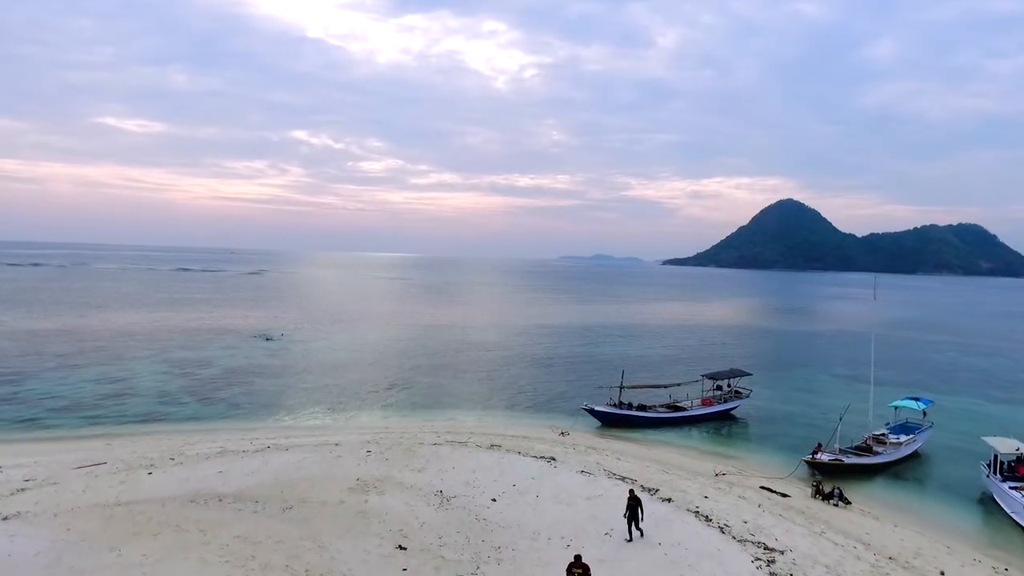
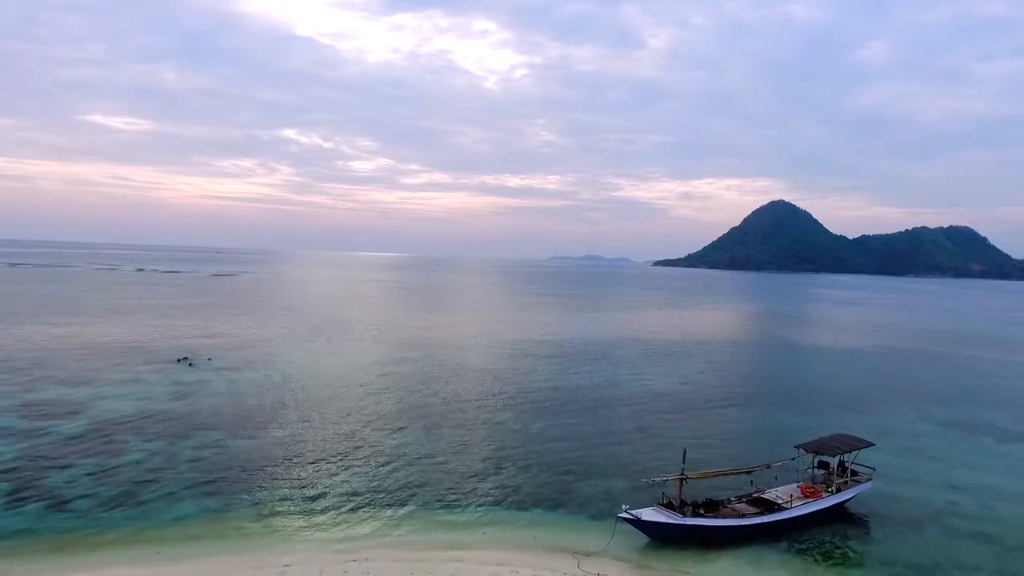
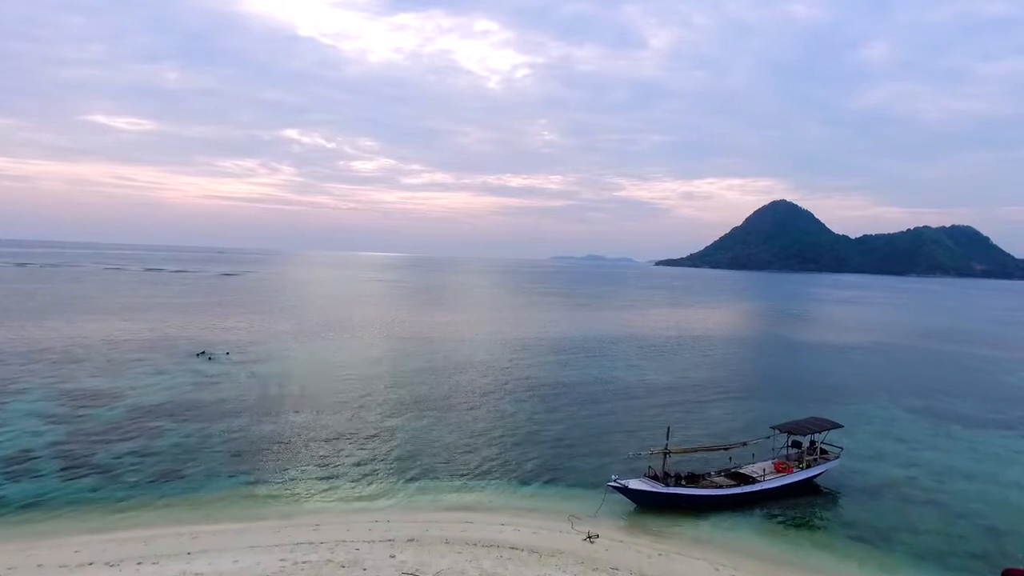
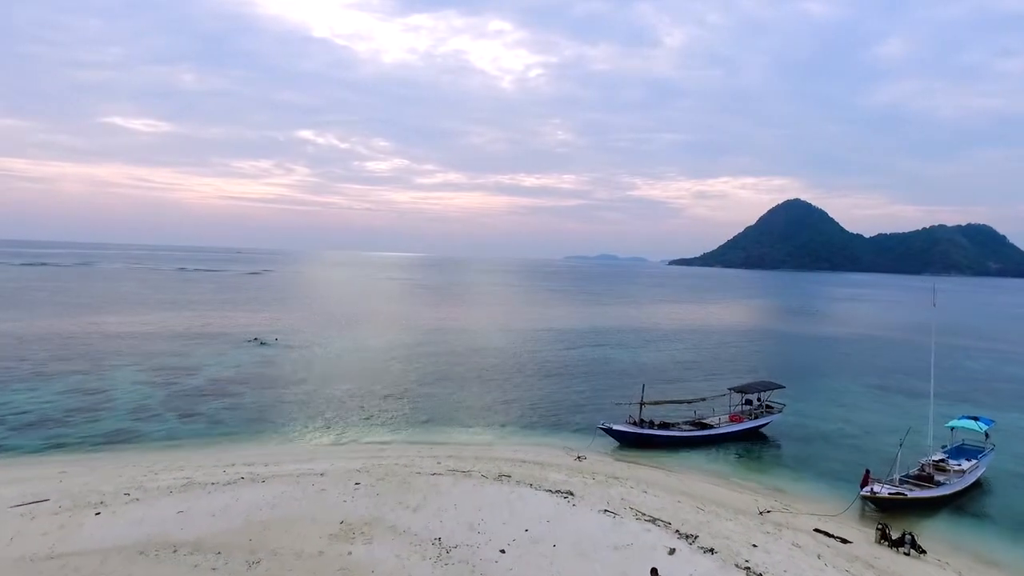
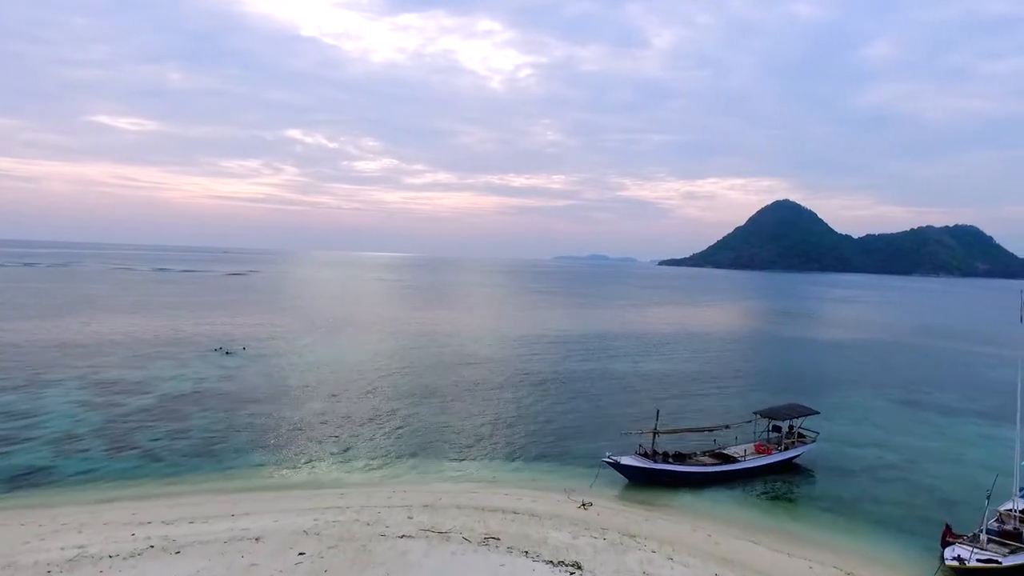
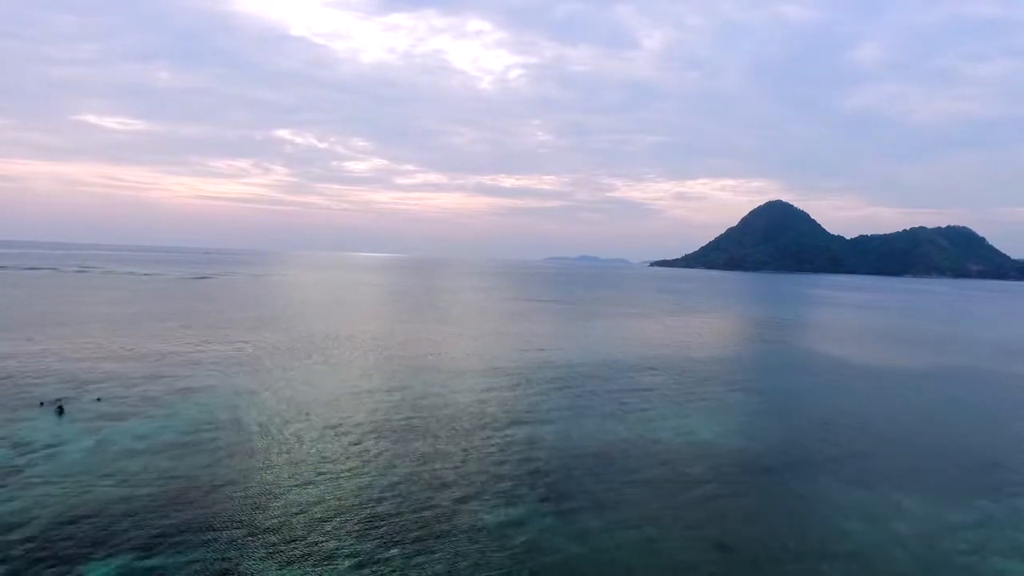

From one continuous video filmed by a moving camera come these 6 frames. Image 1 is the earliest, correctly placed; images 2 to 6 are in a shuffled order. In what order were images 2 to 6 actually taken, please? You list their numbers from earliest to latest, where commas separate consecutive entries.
4, 5, 3, 2, 6
